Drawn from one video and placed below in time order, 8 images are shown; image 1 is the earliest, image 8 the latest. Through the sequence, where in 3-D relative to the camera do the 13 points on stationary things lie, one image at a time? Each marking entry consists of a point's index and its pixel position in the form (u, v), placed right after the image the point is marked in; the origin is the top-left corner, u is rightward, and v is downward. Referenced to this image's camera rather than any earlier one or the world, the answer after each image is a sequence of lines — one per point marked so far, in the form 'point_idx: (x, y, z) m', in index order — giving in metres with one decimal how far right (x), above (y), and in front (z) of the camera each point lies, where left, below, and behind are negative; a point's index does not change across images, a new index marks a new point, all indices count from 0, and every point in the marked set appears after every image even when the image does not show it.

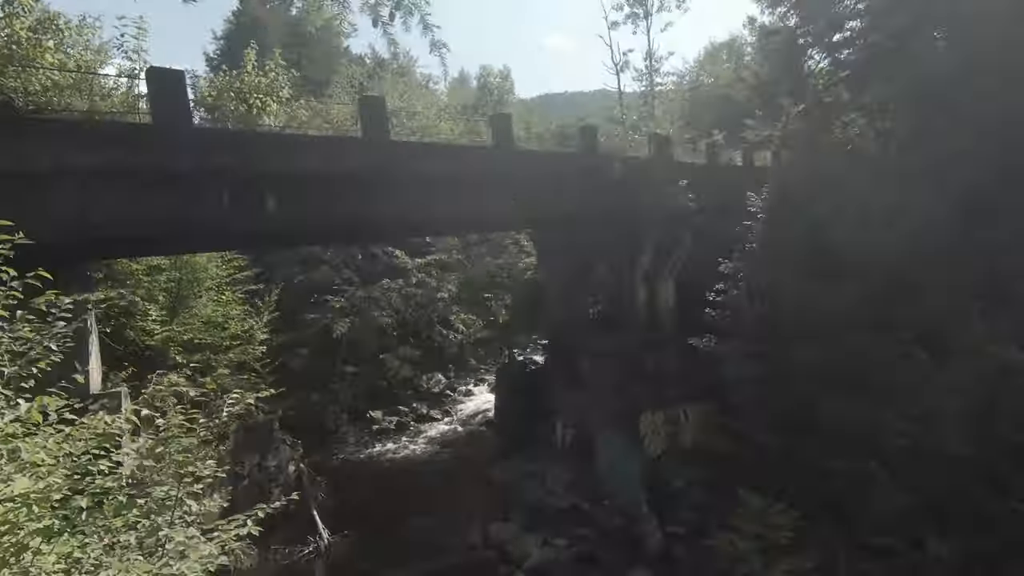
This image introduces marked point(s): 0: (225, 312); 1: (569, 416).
0: (-7.0, -0.6, +14.0) m
1: (+1.6, -3.8, +17.0) m
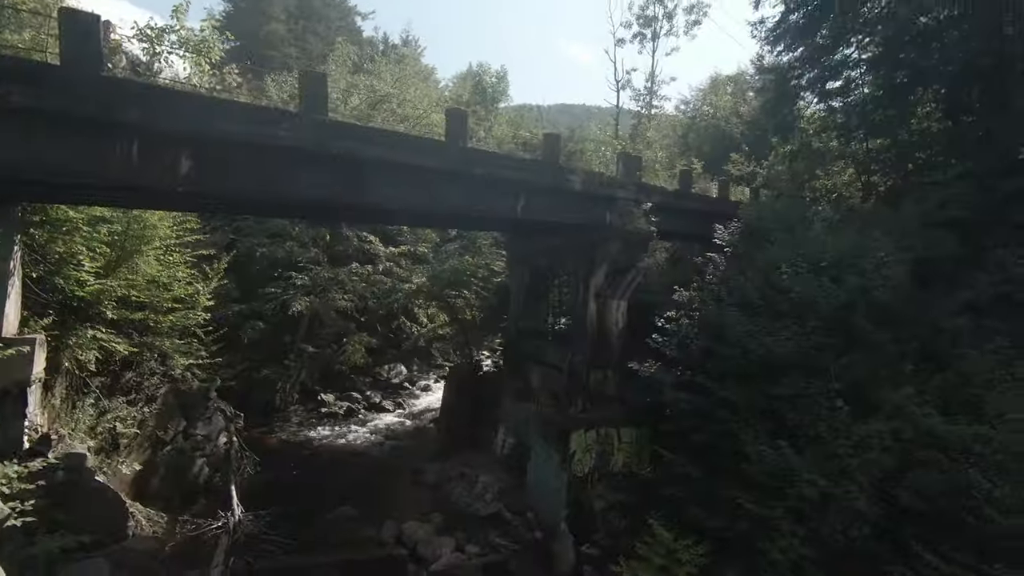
0: (-8.2, +0.4, +13.8) m
1: (-0.1, -4.0, +16.9) m
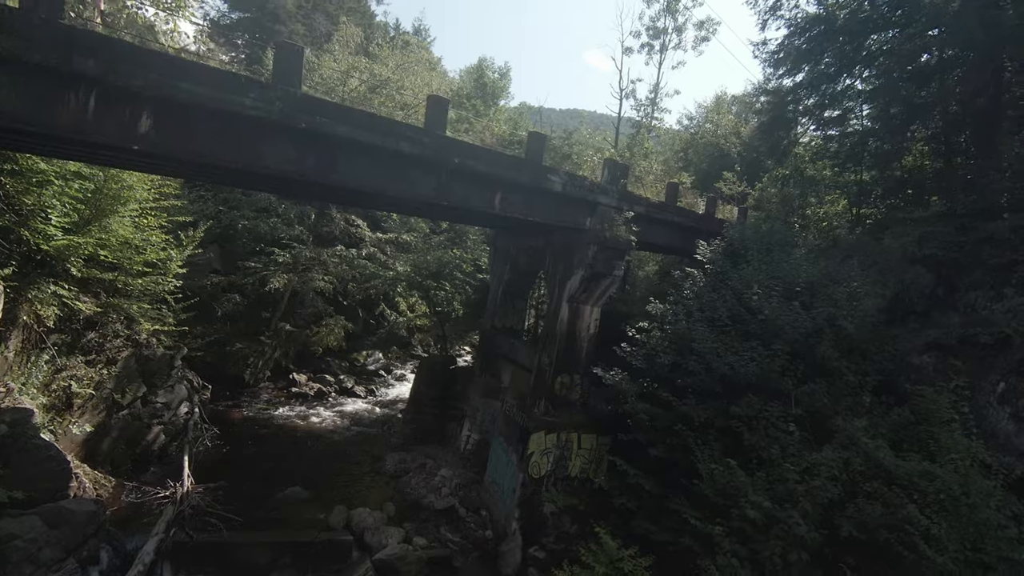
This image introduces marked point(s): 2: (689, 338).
0: (-8.8, +1.2, +13.6) m
1: (-1.1, -3.9, +16.8) m
2: (+3.8, -1.1, +12.1) m
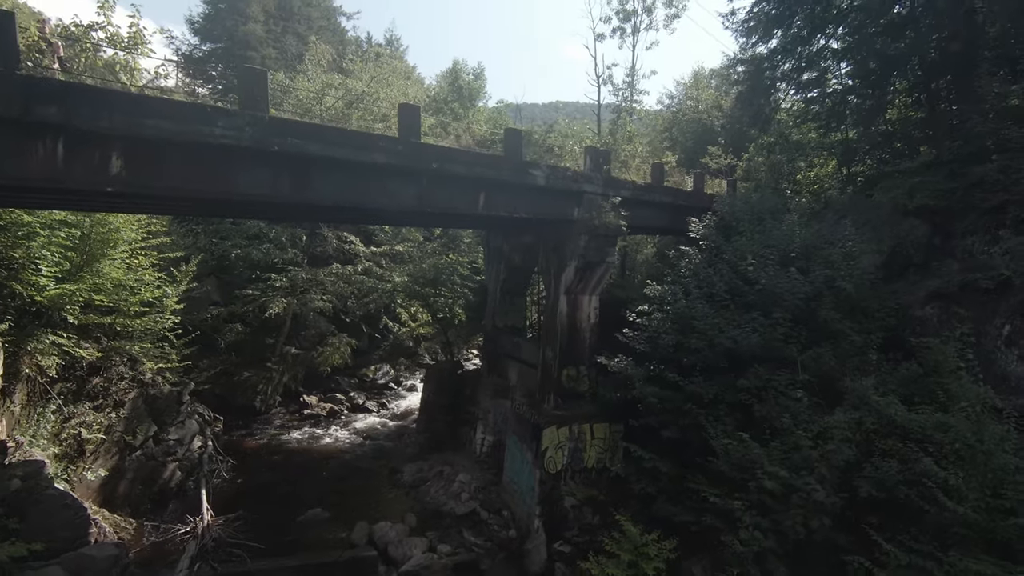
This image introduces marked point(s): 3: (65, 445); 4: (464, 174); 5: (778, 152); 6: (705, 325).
0: (-8.9, +0.3, +13.6) m
1: (-0.7, -3.9, +16.8) m
2: (+3.7, -0.6, +12.0) m
3: (-8.9, -3.1, +11.5) m
4: (-0.9, +2.0, +10.1) m
5: (+8.7, +4.5, +18.8) m
6: (+3.9, -0.8, +11.6) m
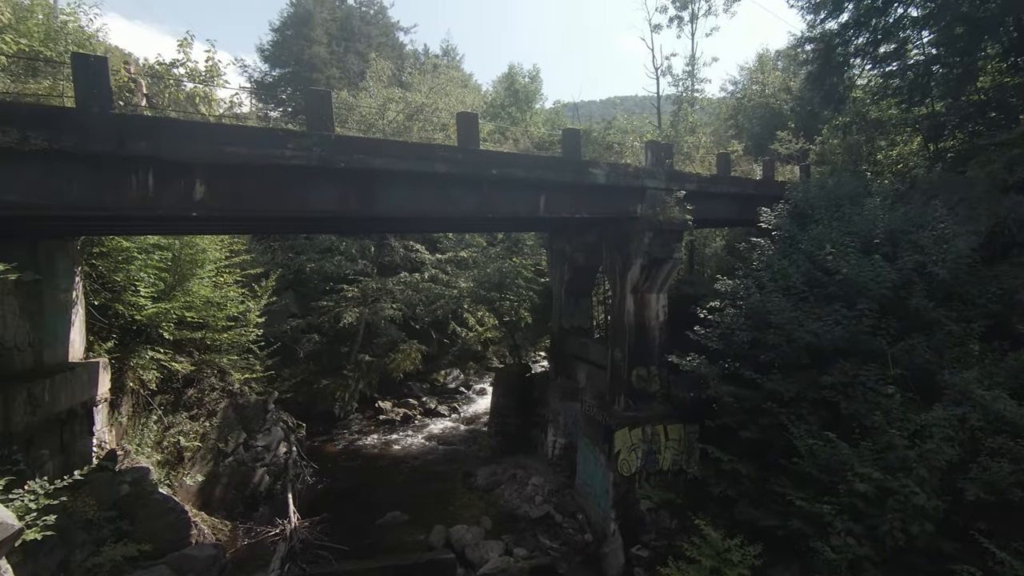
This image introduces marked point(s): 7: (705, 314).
0: (-7.3, -0.1, +14.5) m
1: (+1.3, -4.0, +16.7) m
2: (+5.1, -0.5, +11.5) m
3: (-7.5, -3.5, +12.4) m
4: (+0.2, +2.0, +10.2) m
5: (+10.6, +4.8, +17.7) m
6: (+5.2, -0.6, +11.1) m
7: (+4.4, -0.6, +13.0) m
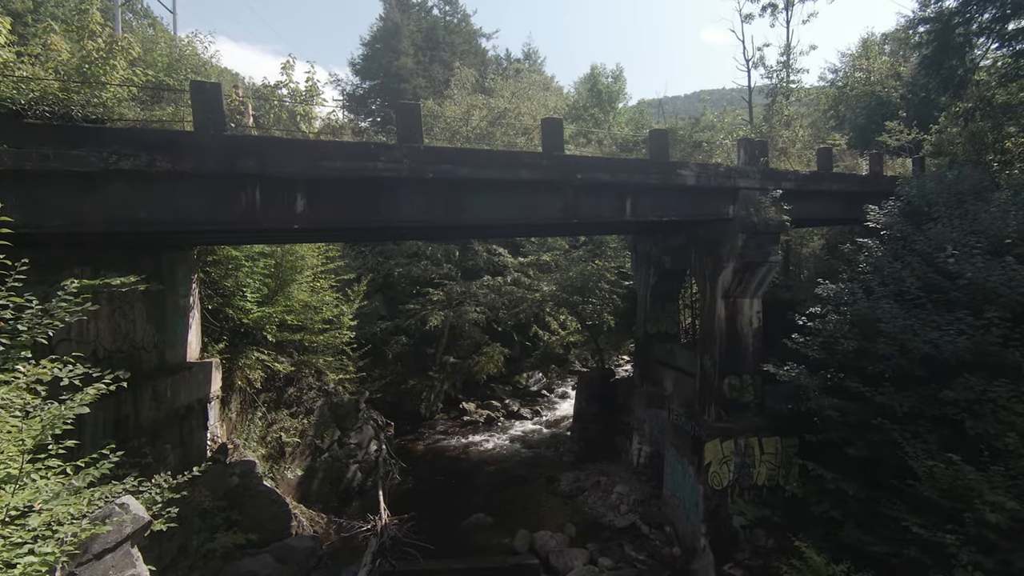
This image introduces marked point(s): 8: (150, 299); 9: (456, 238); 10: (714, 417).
0: (-5.2, -0.3, +15.4) m
1: (+3.7, -4.1, +16.3) m
2: (+6.7, -0.6, +10.6) m
3: (-5.6, -3.7, +13.2) m
4: (+1.7, +1.9, +10.0) m
5: (+13.1, +4.7, +16.0) m
6: (+6.8, -0.7, +10.2) m
7: (+6.2, -0.7, +12.2) m
8: (-6.4, -0.2, +10.1) m
9: (-1.0, +1.0, +10.8) m
10: (+4.4, -2.8, +12.5) m
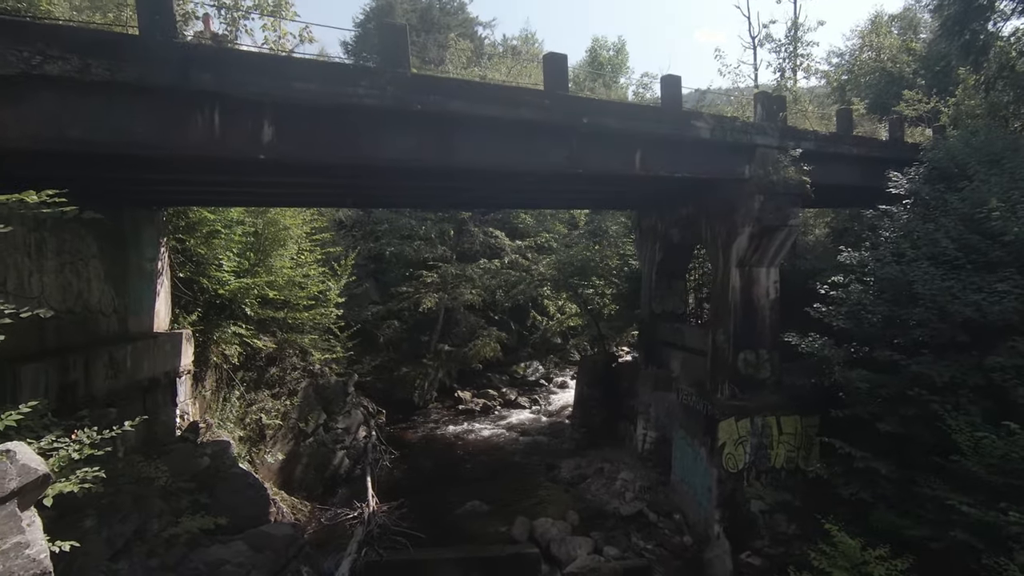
0: (-5.2, +0.4, +14.4) m
1: (+3.7, -3.4, +15.4) m
2: (+6.7, +0.1, +9.7) m
3: (-5.6, -3.0, +12.2) m
4: (+1.7, +2.5, +9.0) m
5: (+13.0, +5.4, +15.1) m
6: (+6.8, -0.1, +9.3) m
7: (+6.2, 0.0, +11.3) m
8: (-6.4, +0.4, +9.1) m
9: (-1.0, +1.6, +9.9) m
10: (+4.4, -2.2, +11.6) m
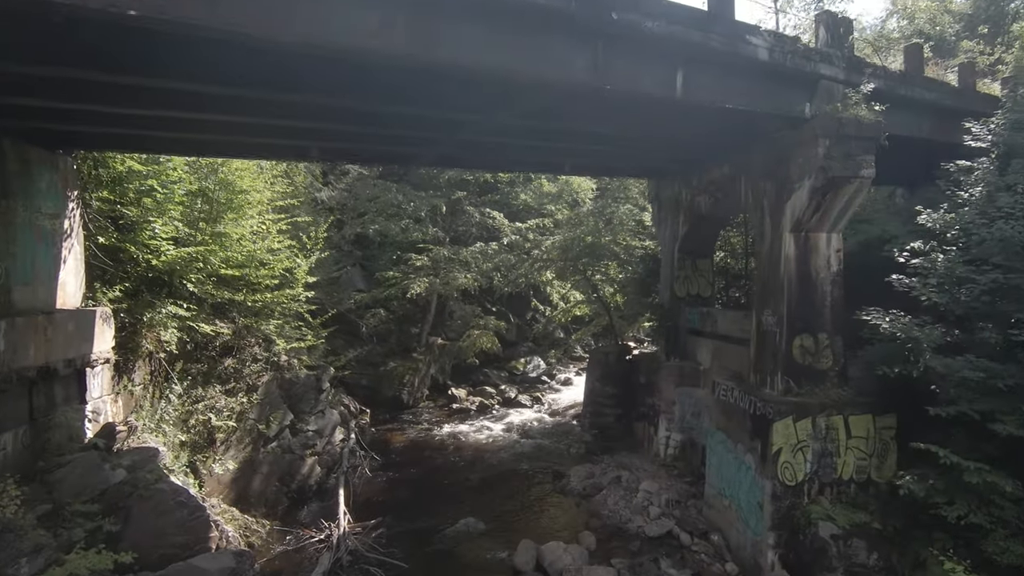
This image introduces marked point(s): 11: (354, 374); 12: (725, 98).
0: (-5.2, +0.9, +12.1) m
1: (+3.7, -2.9, +13.2) m
2: (+6.8, +0.6, +7.5) m
3: (-5.6, -2.5, +10.0) m
4: (+1.7, +3.0, +6.8) m
5: (+13.0, +5.9, +13.0) m
6: (+6.8, +0.5, +7.1) m
7: (+6.2, +0.5, +9.1) m
8: (-6.4, +0.9, +6.8) m
9: (-1.0, +2.1, +7.7) m
10: (+4.4, -1.7, +9.4) m
11: (-5.1, -2.8, +18.8) m
12: (+2.9, +2.6, +7.9) m
